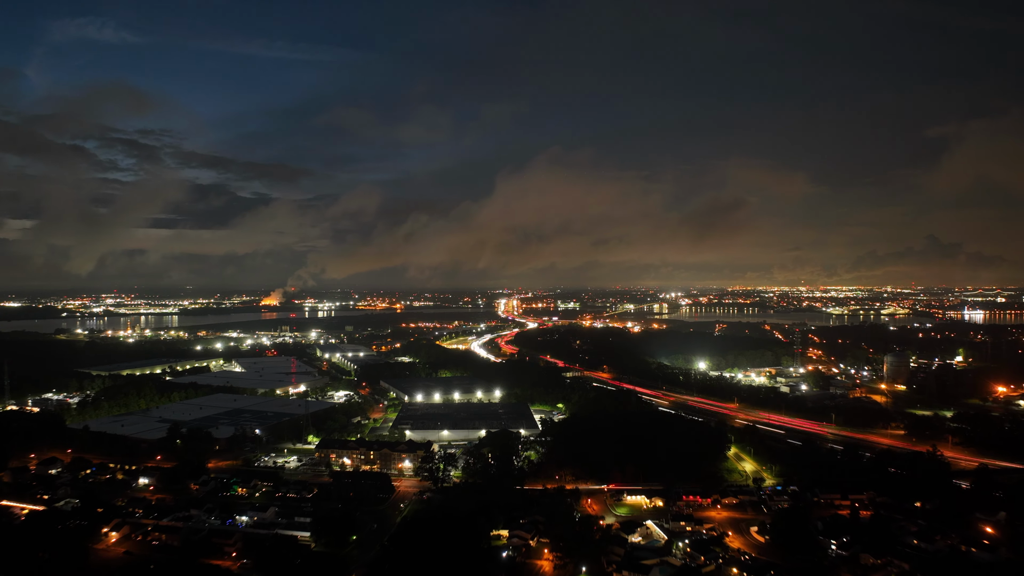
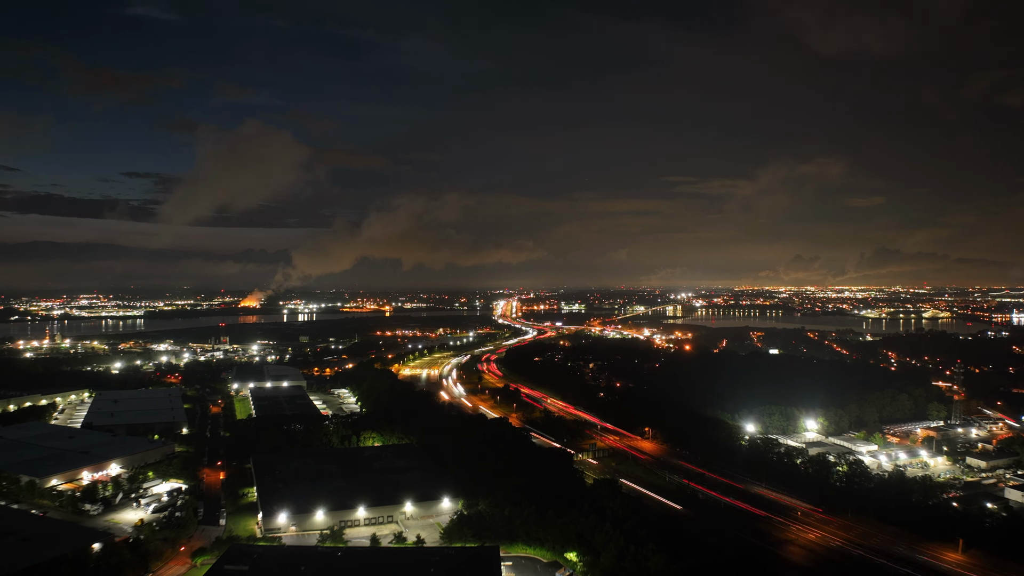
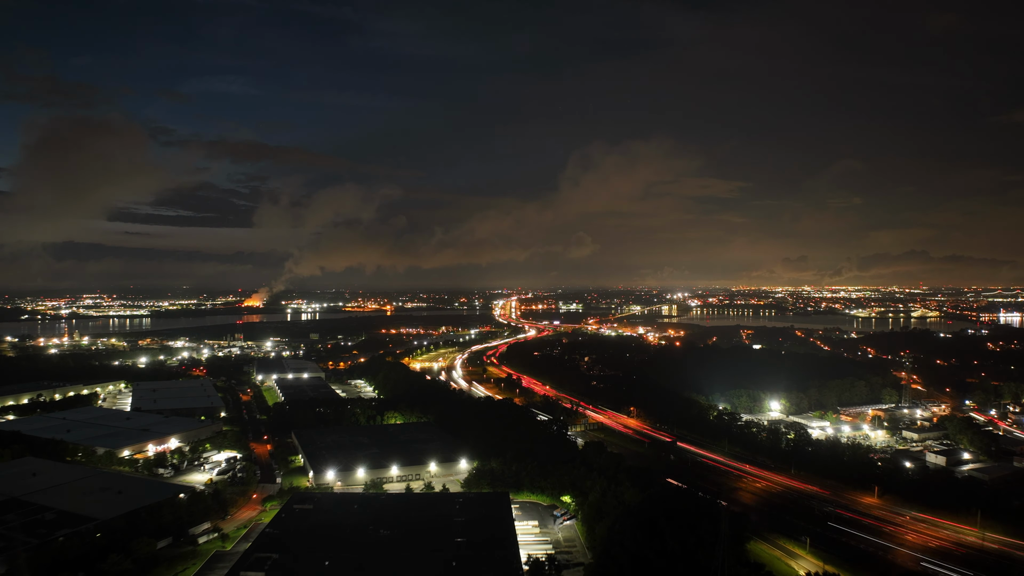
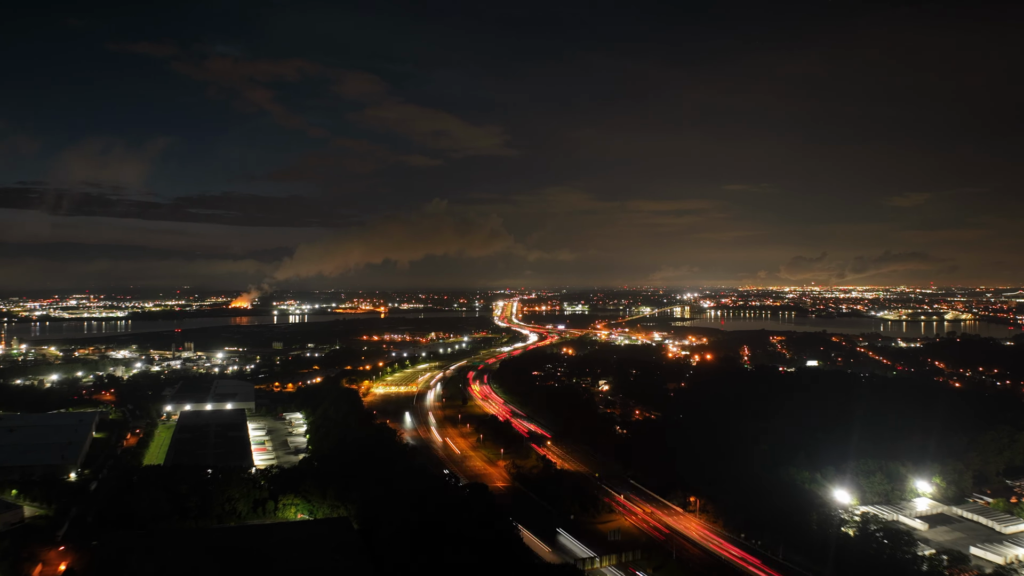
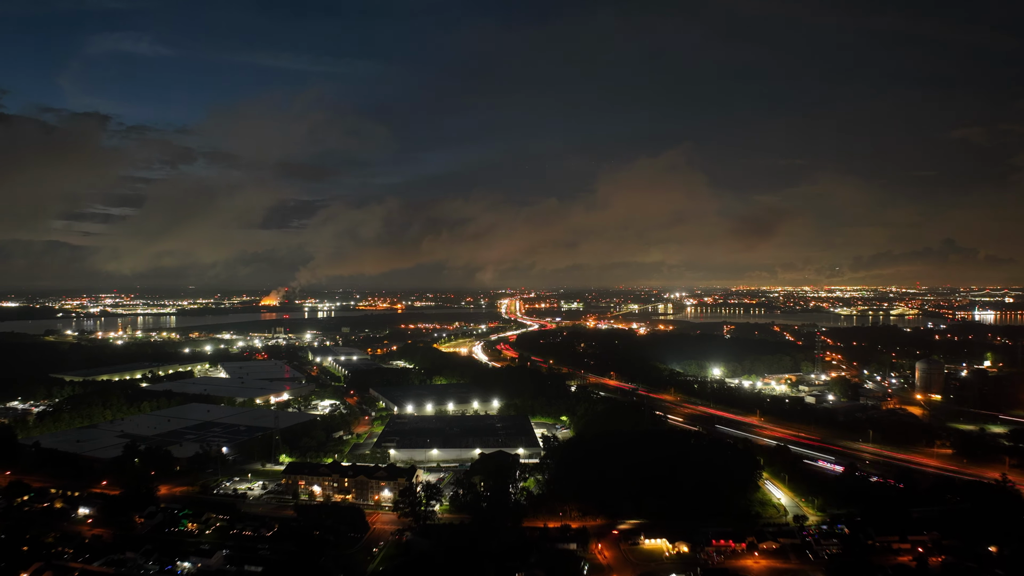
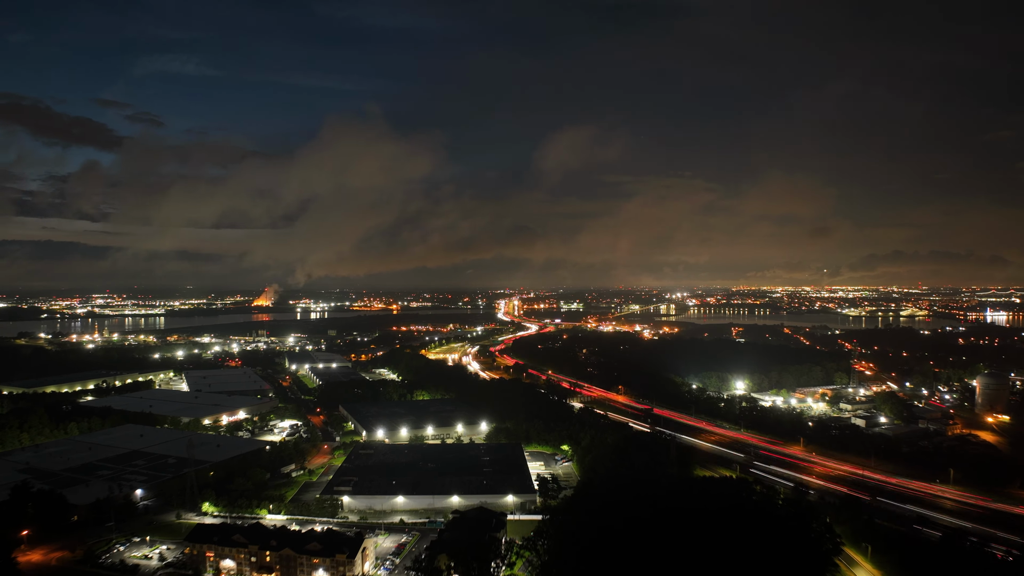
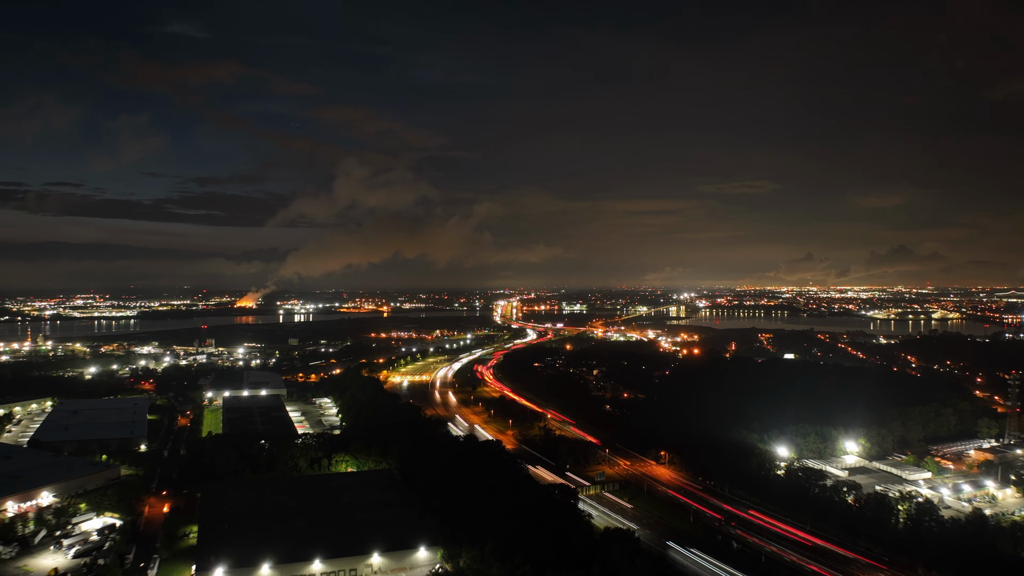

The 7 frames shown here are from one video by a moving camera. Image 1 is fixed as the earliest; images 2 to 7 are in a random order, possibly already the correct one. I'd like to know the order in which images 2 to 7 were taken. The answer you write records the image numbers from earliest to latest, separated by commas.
5, 6, 3, 2, 7, 4
